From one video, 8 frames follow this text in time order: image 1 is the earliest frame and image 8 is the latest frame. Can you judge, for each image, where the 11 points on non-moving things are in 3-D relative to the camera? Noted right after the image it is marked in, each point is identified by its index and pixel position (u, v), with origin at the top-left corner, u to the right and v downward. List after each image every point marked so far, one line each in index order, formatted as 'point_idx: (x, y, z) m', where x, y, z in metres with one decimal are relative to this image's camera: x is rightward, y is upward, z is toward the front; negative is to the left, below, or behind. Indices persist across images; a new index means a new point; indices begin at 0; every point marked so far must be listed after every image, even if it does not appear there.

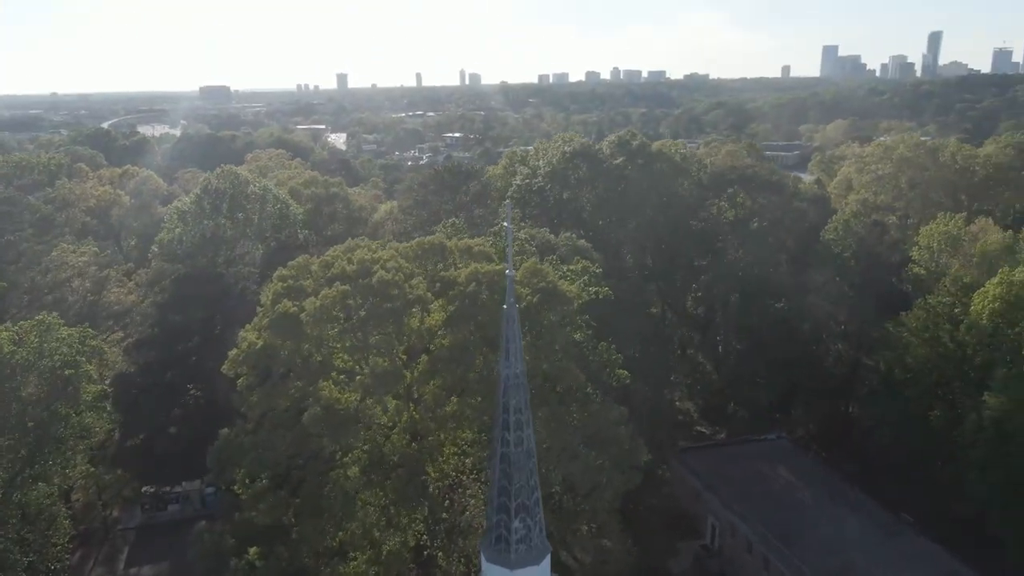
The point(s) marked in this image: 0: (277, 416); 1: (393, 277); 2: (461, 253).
0: (-4.4, -2.4, +14.8) m
1: (-2.2, +0.3, +15.0) m
2: (-1.1, +0.7, +16.7) m
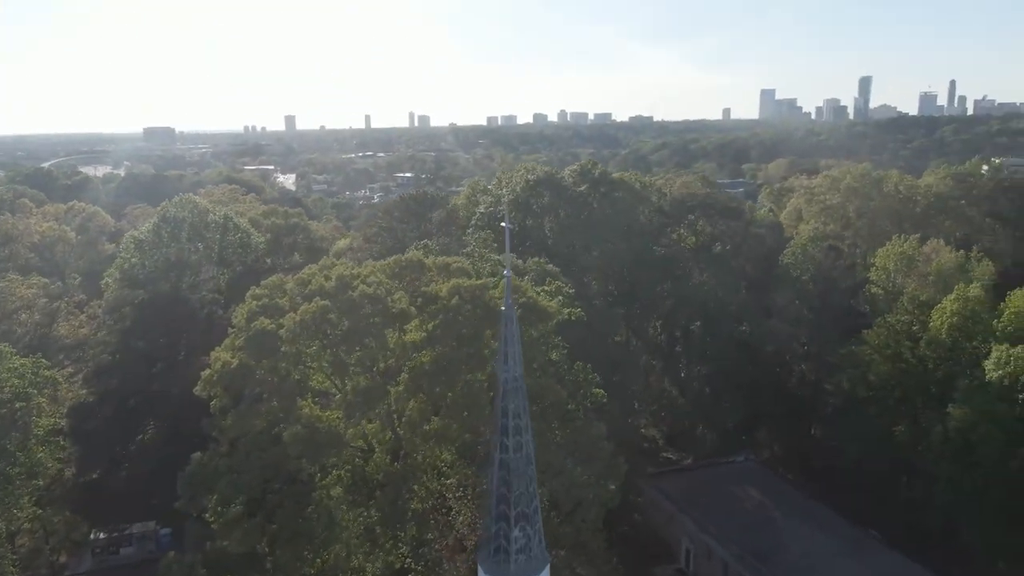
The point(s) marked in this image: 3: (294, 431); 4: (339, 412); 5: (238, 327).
0: (-4.7, -2.7, +14.3) m
1: (-2.5, 0.0, +14.8) m
2: (-1.6, +0.4, +16.6) m
3: (-3.8, -2.5, +13.9) m
4: (-3.1, -2.2, +14.4) m
5: (-5.3, -0.7, +15.2) m
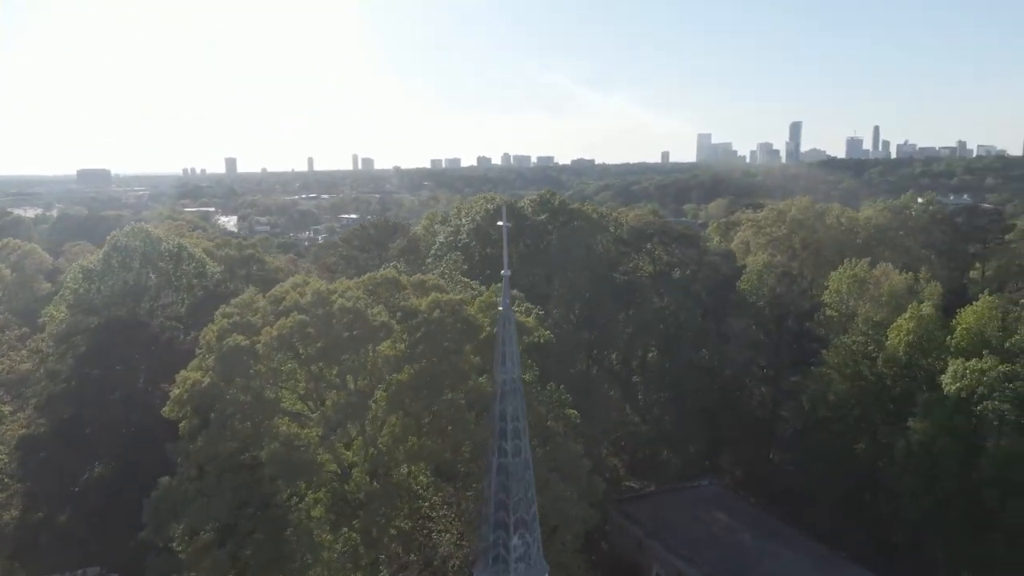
0: (-5.0, -3.0, +13.6) m
1: (-2.9, -0.3, +14.4) m
2: (-2.0, 0.0, +16.3) m
3: (-4.1, -2.7, +13.4) m
4: (-3.4, -2.4, +14.0) m
5: (-5.6, -1.1, +14.7) m
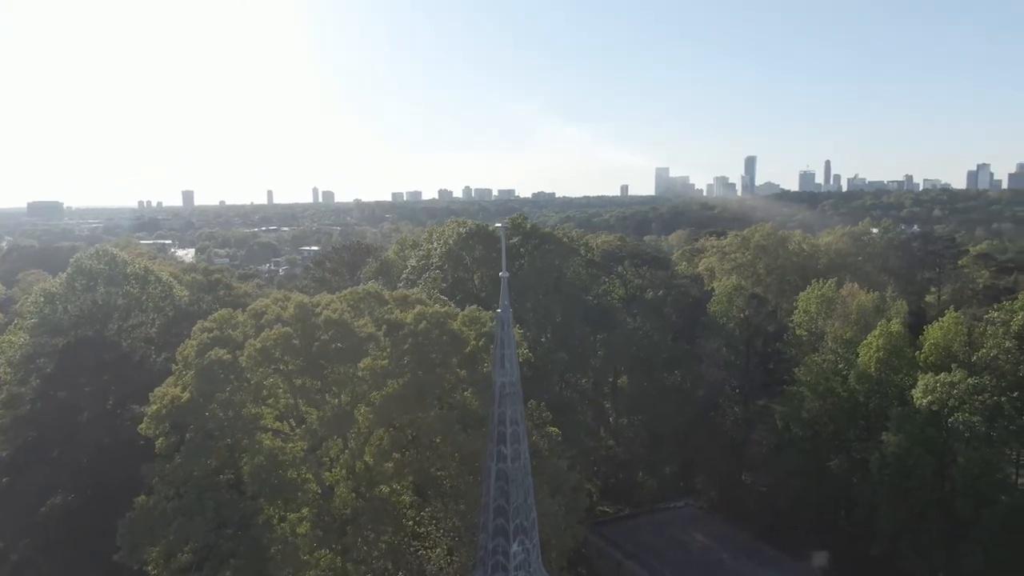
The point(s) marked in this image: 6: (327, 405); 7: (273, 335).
0: (-5.2, -3.2, +13.2) m
1: (-3.1, -0.5, +14.2) m
2: (-2.4, -0.3, +16.1) m
3: (-4.2, -2.9, +13.0) m
4: (-3.6, -2.6, +13.6) m
5: (-5.9, -1.3, +14.3) m
6: (-3.3, -2.1, +13.8) m
7: (-4.2, -0.8, +13.8) m
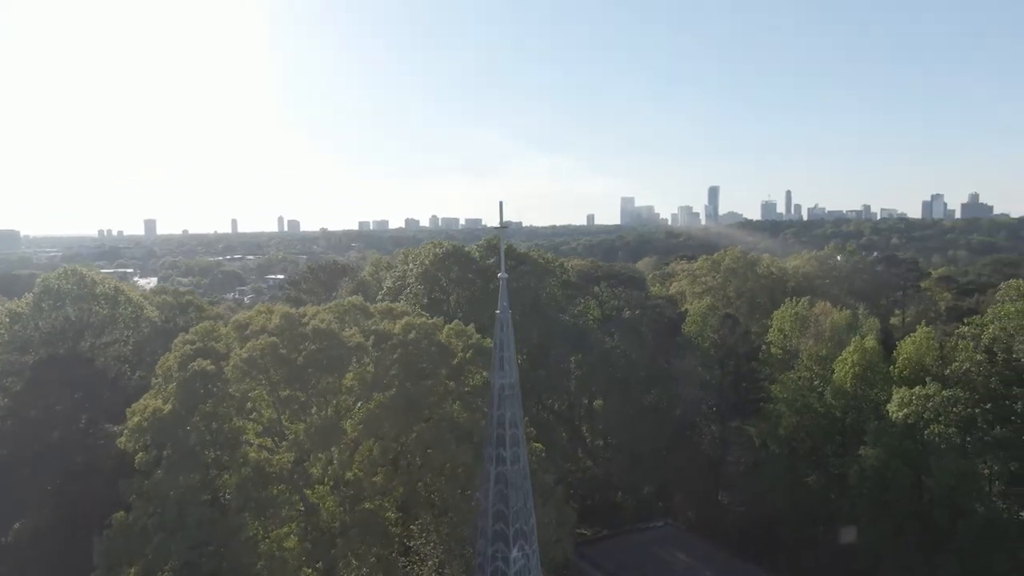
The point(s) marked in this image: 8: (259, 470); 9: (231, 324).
0: (-5.3, -3.3, +12.8) m
1: (-3.3, -0.7, +14.0) m
2: (-2.6, -0.5, +16.0) m
3: (-4.4, -3.0, +12.7) m
4: (-3.7, -2.8, +13.3) m
5: (-6.1, -1.5, +13.9) m
6: (-3.5, -2.2, +13.6) m
7: (-4.4, -1.0, +13.5) m
8: (-4.1, -2.9, +12.7) m
9: (-5.4, -0.7, +15.0) m
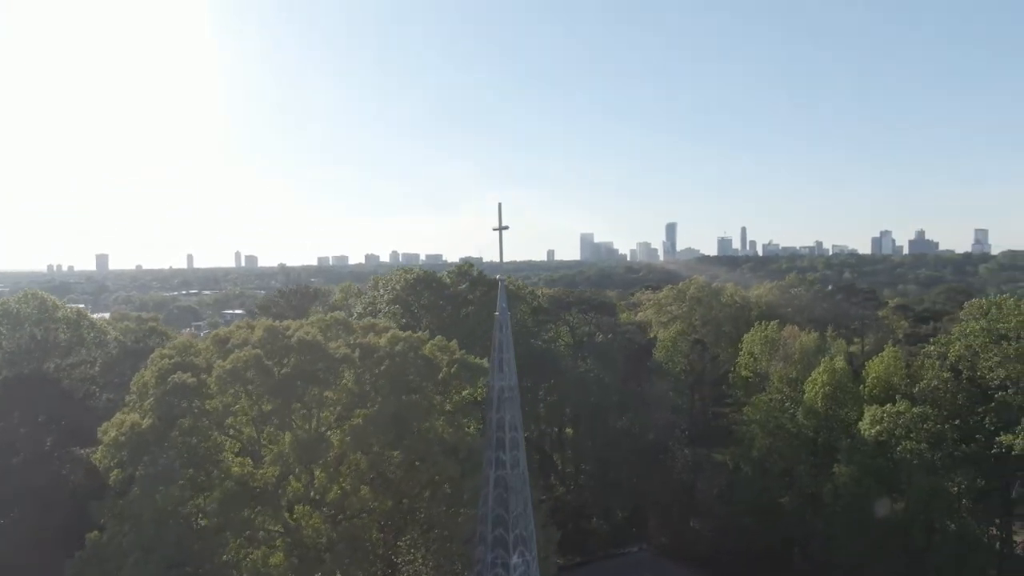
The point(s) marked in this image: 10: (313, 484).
0: (-5.4, -3.5, +12.3) m
1: (-3.5, -0.9, +13.8) m
2: (-3.0, -0.8, +15.8) m
3: (-4.5, -3.2, +12.3) m
4: (-3.9, -3.0, +13.0) m
5: (-6.3, -1.7, +13.5) m
6: (-3.6, -2.4, +13.2) m
7: (-4.6, -1.2, +13.2) m
8: (-4.2, -3.1, +12.3) m
9: (-5.6, -0.9, +14.6) m
10: (-3.4, -3.4, +13.3) m
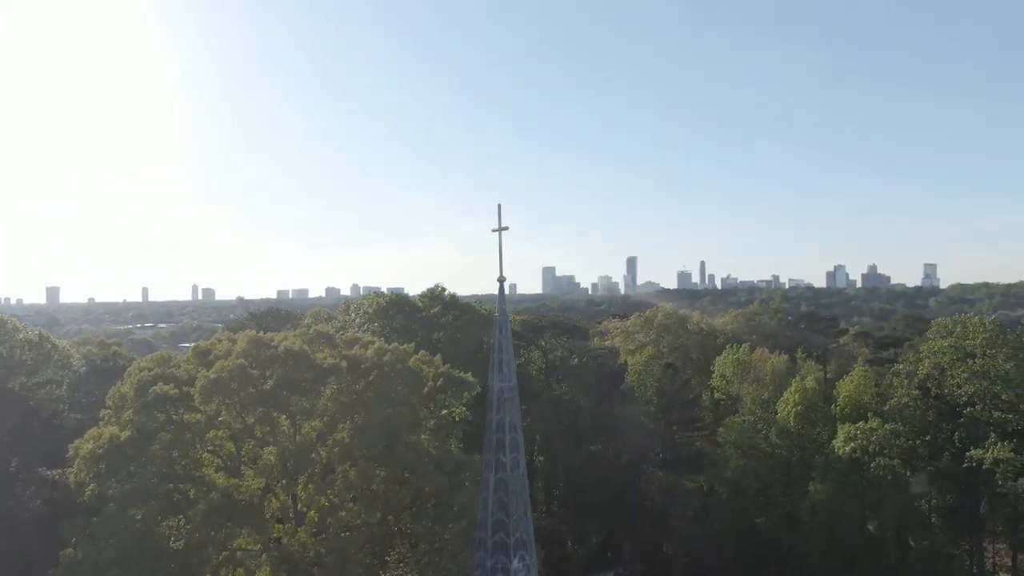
0: (-5.6, -3.6, +11.9) m
1: (-3.7, -1.1, +13.5) m
2: (-3.3, -1.1, +15.6) m
3: (-4.6, -3.3, +11.9) m
4: (-4.0, -3.1, +12.6) m
5: (-6.4, -1.9, +13.1) m
6: (-3.8, -2.6, +12.9) m
7: (-4.7, -1.3, +12.9) m
8: (-4.3, -3.2, +11.9) m
9: (-5.9, -1.2, +14.3) m
10: (-3.6, -3.5, +12.9) m
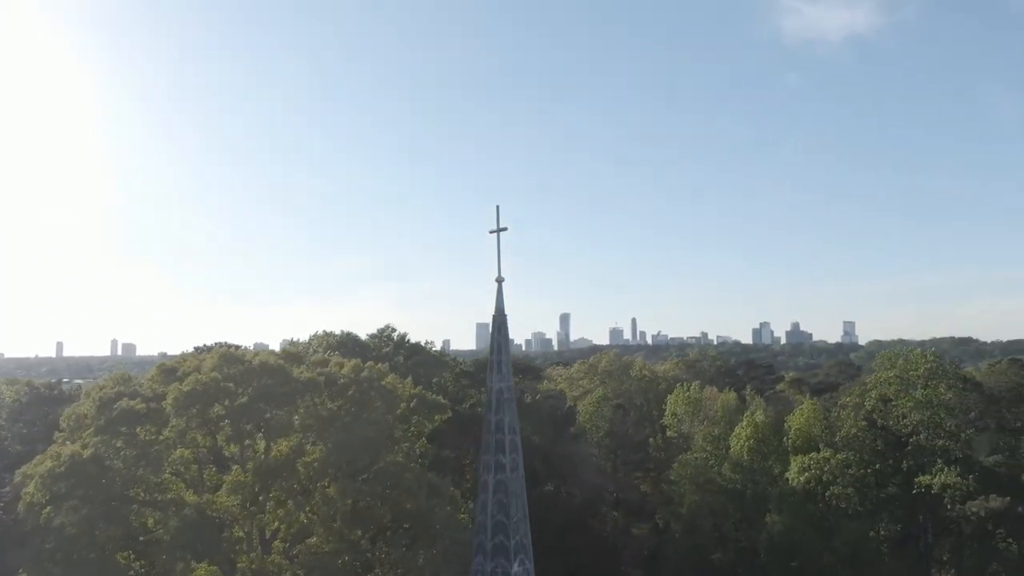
0: (-5.7, -3.7, +11.2) m
1: (-4.1, -1.3, +13.1) m
2: (-3.8, -1.5, +15.2) m
3: (-4.8, -3.4, +11.2) m
4: (-4.3, -3.3, +12.0) m
5: (-6.7, -2.1, +12.4) m
6: (-4.1, -2.8, +12.4) m
7: (-5.0, -1.5, +12.4) m
8: (-4.5, -3.3, +11.3) m
9: (-6.3, -1.4, +13.7) m
10: (-3.8, -3.7, +12.4) m
